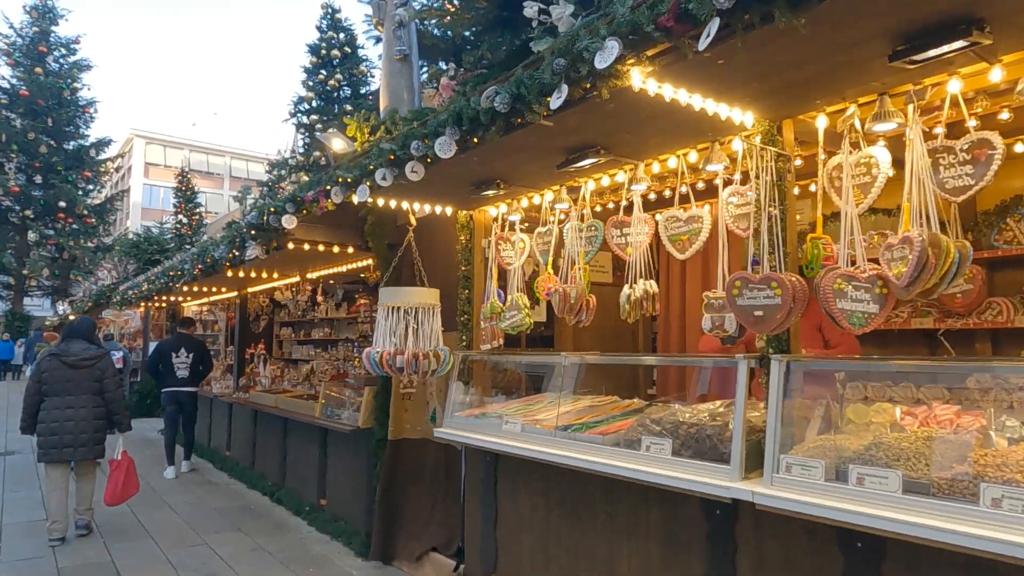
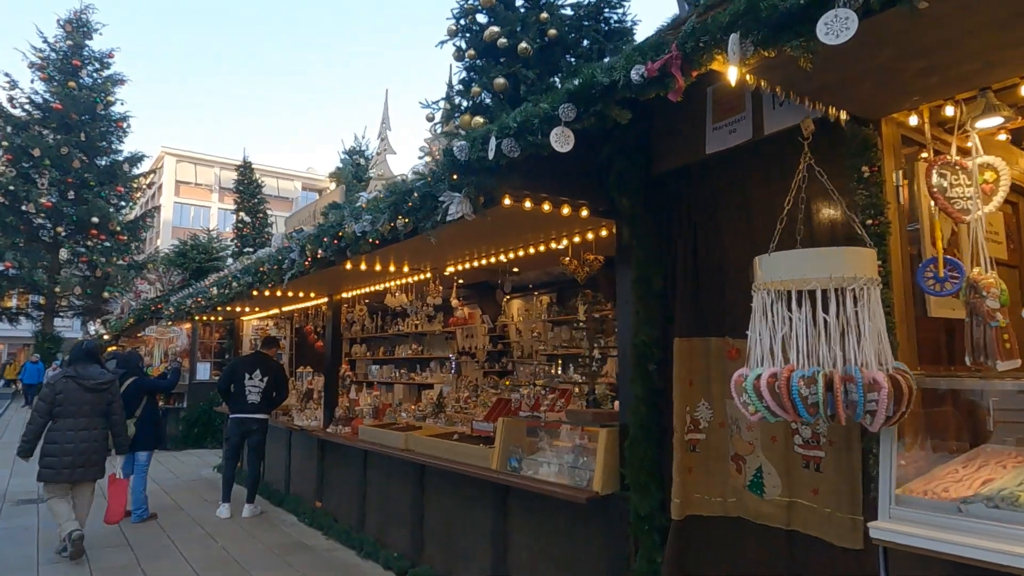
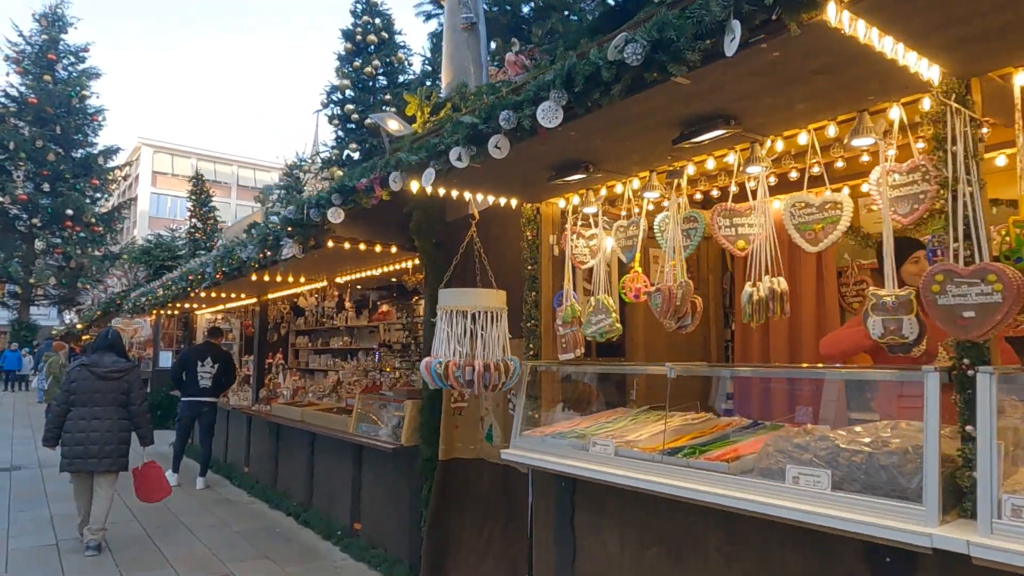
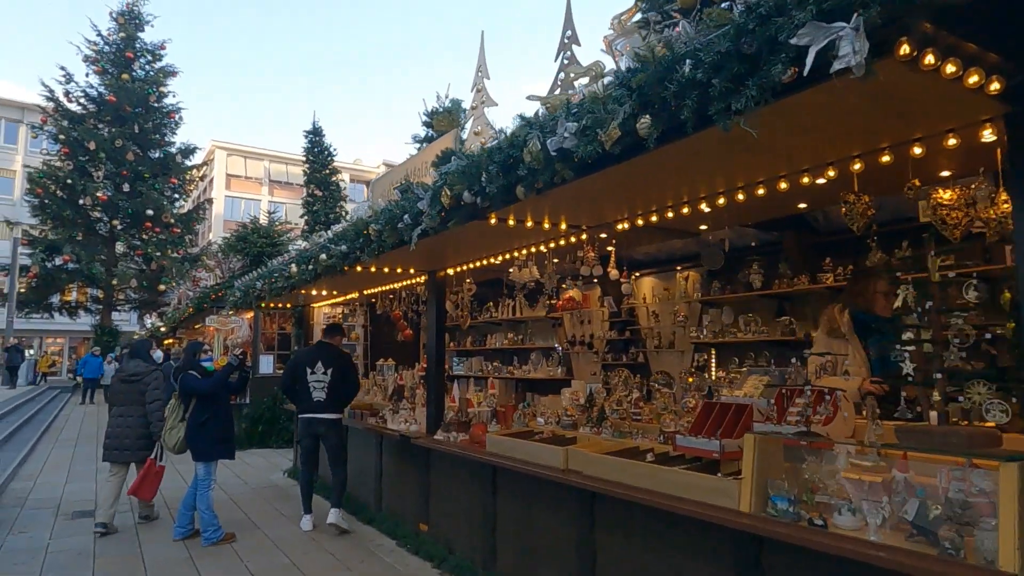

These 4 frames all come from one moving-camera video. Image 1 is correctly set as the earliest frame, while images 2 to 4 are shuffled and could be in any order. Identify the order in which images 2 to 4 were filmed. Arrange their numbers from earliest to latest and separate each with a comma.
3, 2, 4
